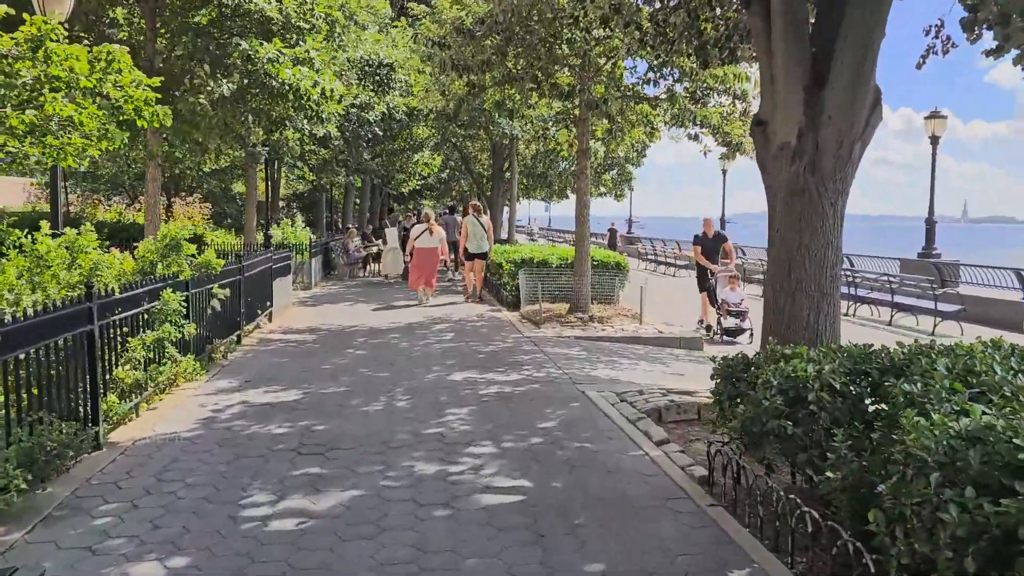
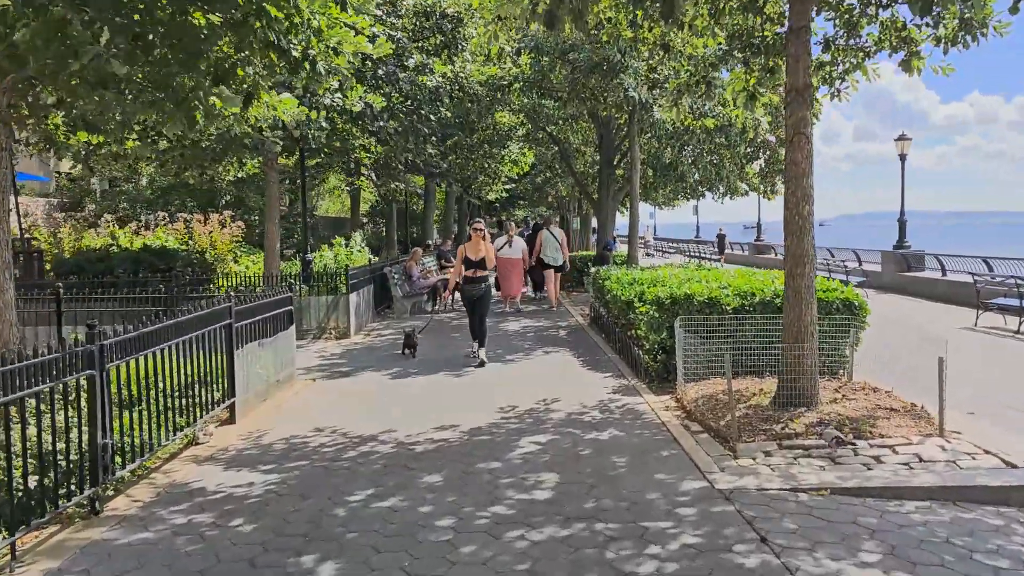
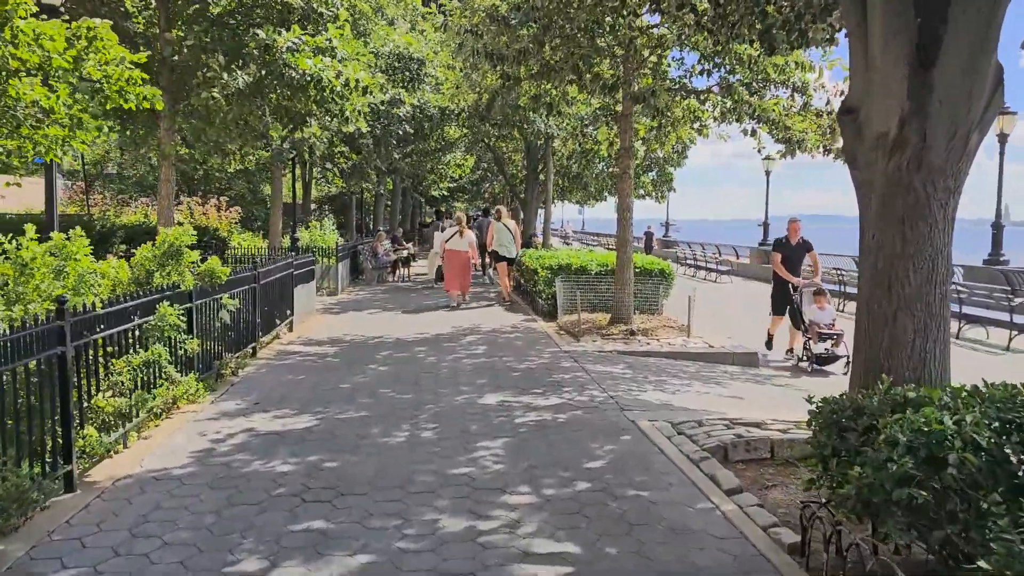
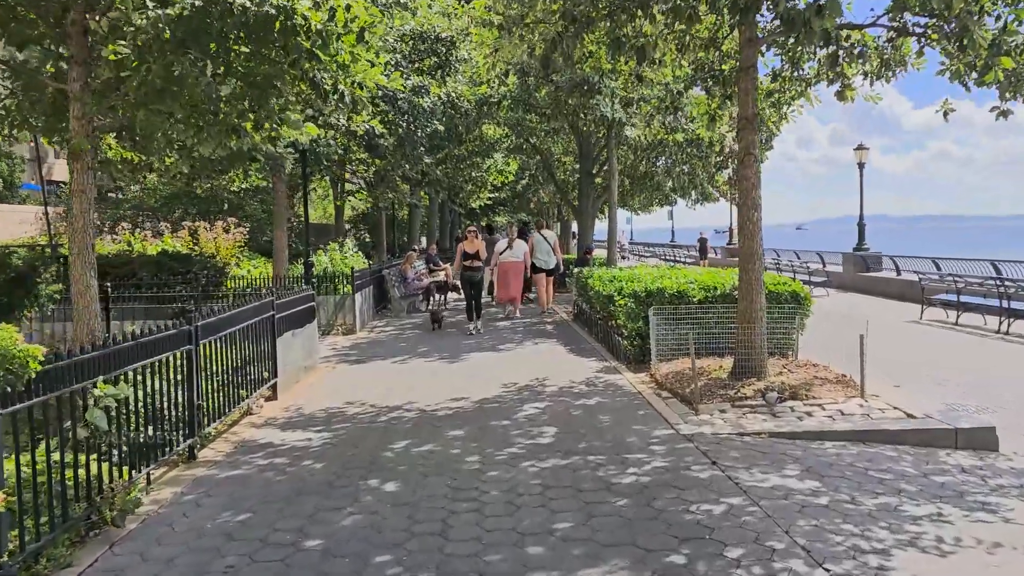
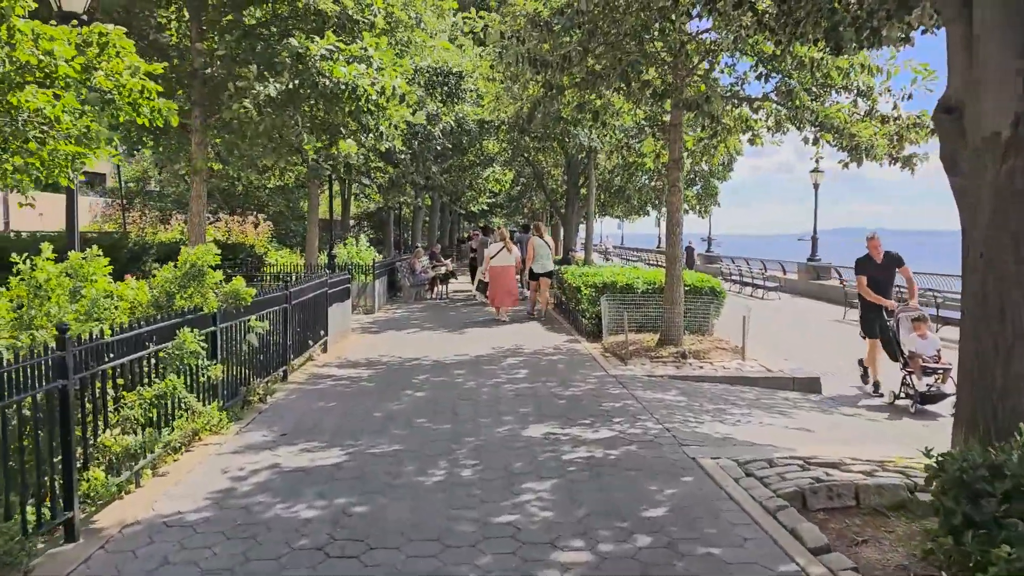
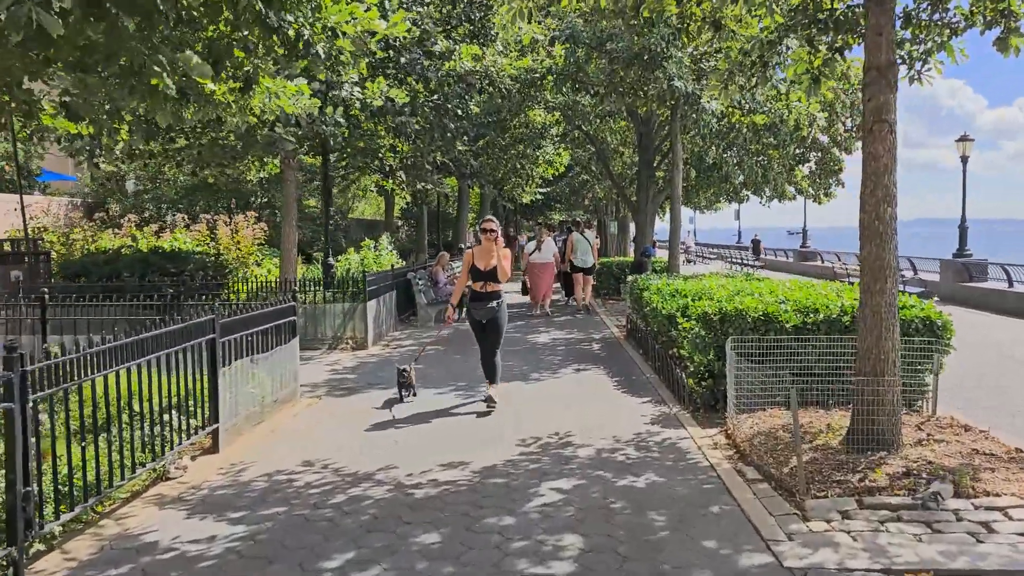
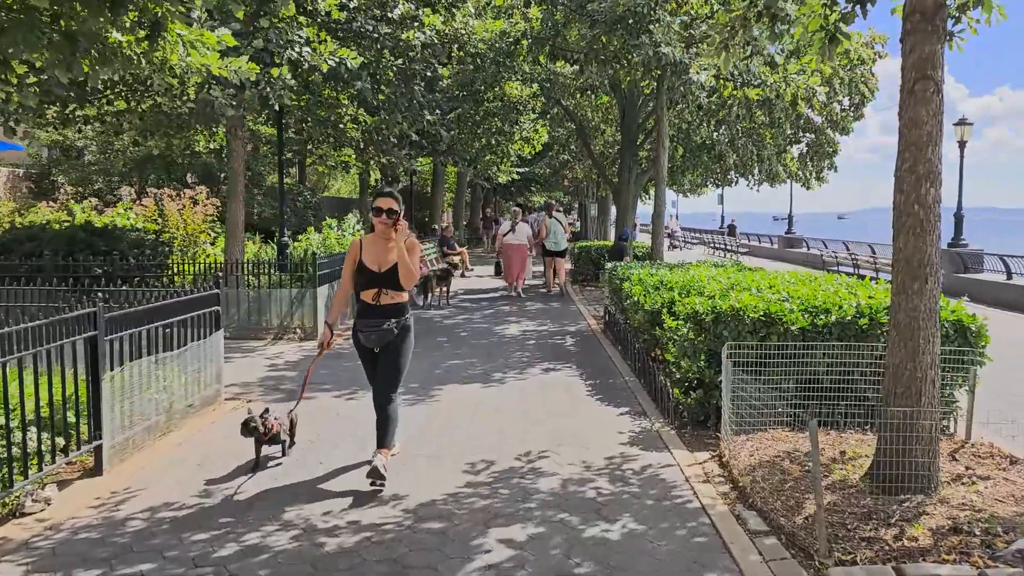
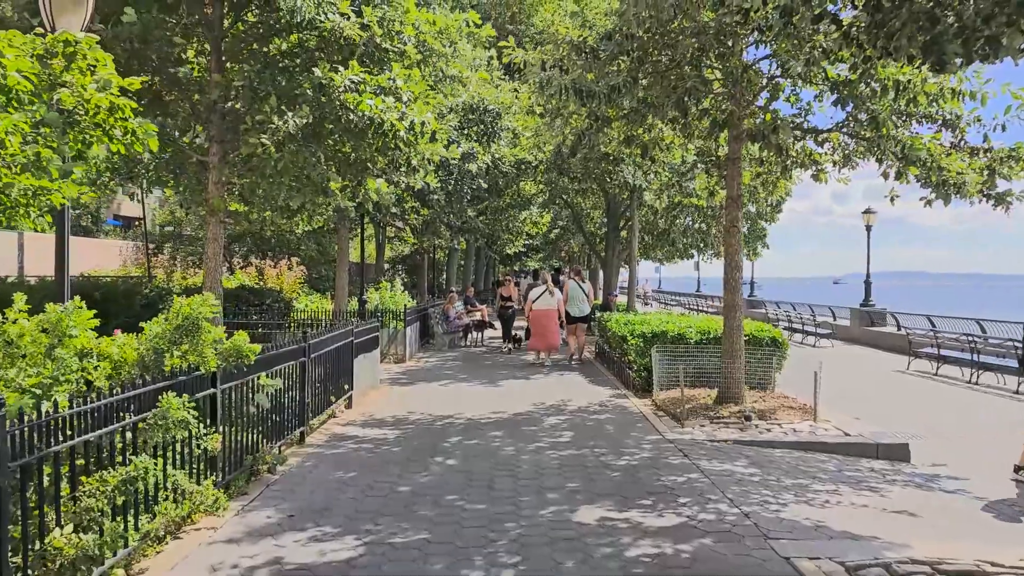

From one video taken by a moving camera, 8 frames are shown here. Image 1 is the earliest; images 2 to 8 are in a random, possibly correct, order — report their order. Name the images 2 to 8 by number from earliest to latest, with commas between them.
3, 5, 8, 4, 2, 6, 7
